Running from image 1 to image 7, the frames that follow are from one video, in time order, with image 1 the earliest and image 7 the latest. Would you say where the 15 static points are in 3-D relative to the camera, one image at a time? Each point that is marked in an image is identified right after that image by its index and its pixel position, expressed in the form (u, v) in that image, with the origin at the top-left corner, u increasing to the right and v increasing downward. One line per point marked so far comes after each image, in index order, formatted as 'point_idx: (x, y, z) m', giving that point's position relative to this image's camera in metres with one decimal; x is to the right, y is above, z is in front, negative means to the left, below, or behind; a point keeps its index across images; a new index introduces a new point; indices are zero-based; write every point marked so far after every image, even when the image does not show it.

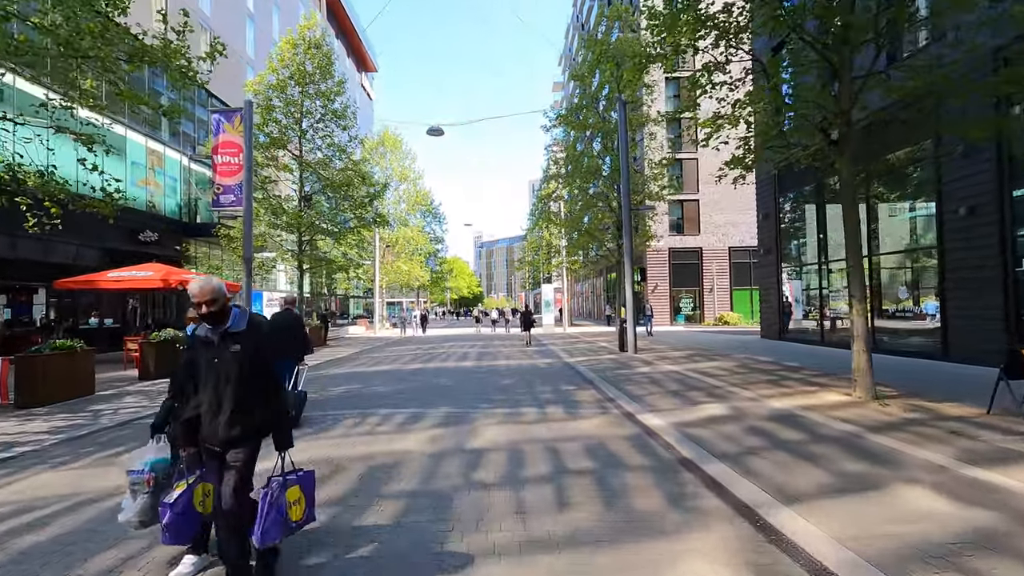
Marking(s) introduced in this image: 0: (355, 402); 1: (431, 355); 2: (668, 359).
0: (-2.9, -2.1, +9.8) m
1: (-2.9, -2.4, +19.4) m
2: (+4.6, -2.1, +15.7) m
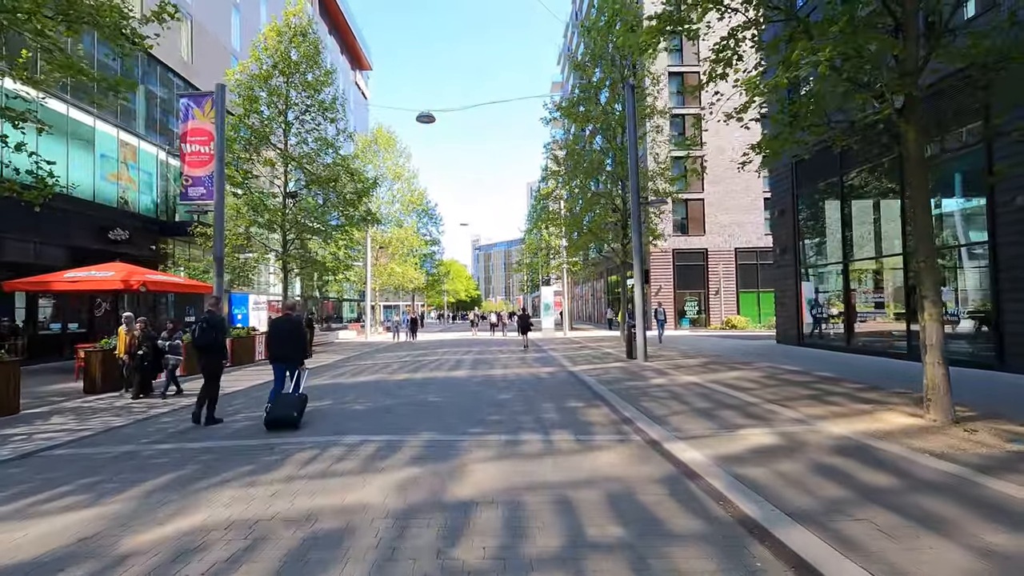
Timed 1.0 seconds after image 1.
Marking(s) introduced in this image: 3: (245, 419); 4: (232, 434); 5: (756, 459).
0: (-2.9, -2.0, +8.2) m
1: (-3.0, -2.5, +17.8) m
2: (+4.6, -2.1, +14.2) m
3: (-4.3, -2.1, +8.6) m
4: (-3.9, -2.0, +7.4) m
5: (+2.6, -1.9, +5.8) m
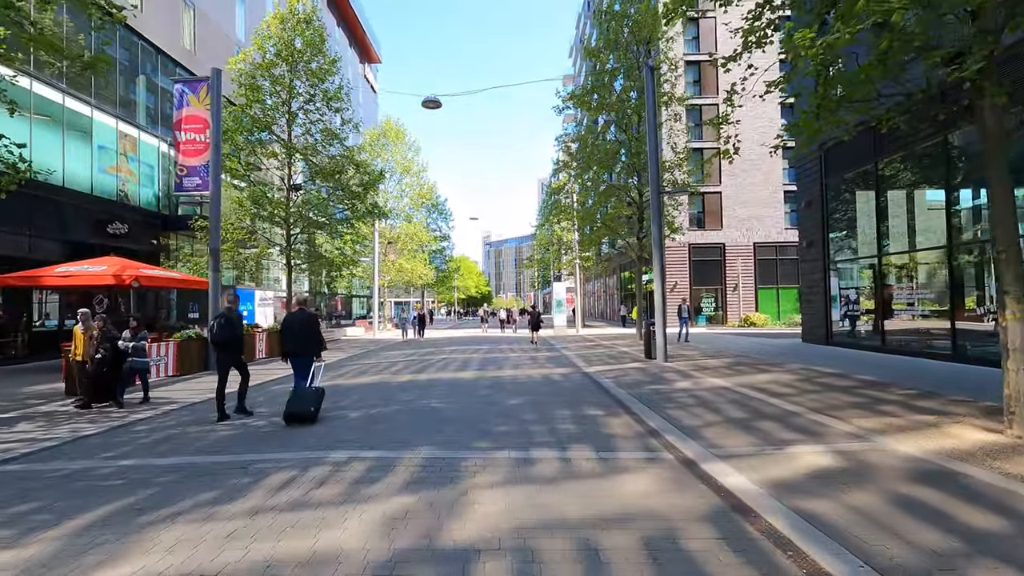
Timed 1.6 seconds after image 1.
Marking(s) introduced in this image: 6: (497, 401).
0: (-2.8, -2.0, +7.3) m
1: (-2.6, -2.3, +16.9) m
2: (+4.8, -2.0, +13.1) m
3: (-4.1, -2.0, +7.8) m
4: (-3.7, -2.0, +6.5) m
5: (+2.7, -1.8, +4.8) m
6: (-0.3, -2.0, +9.4) m
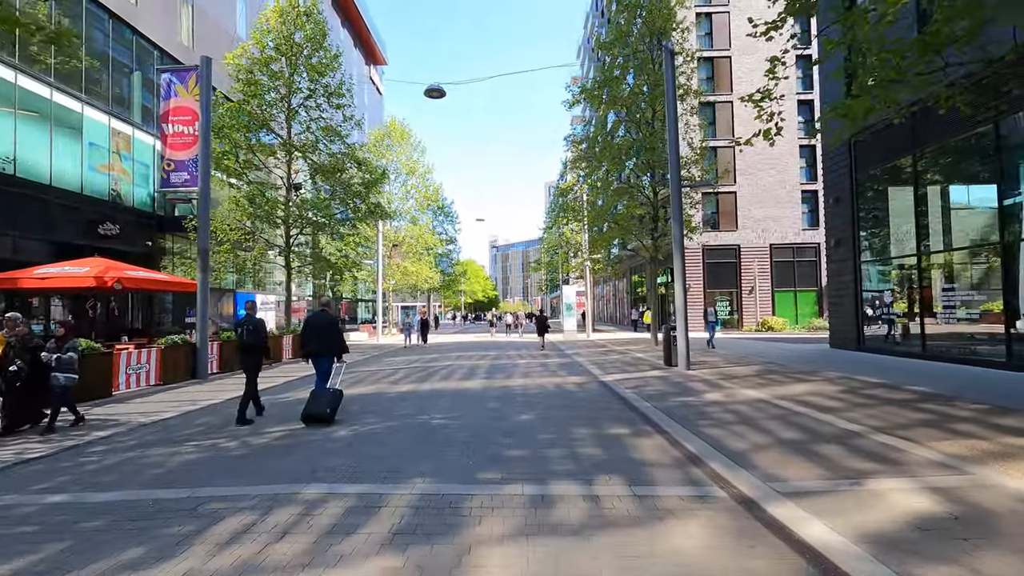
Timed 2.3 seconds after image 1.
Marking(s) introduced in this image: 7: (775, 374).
0: (-2.6, -2.0, +6.2) m
1: (-2.4, -2.4, +15.8) m
2: (+5.1, -2.0, +12.0) m
3: (-4.0, -2.0, +6.7) m
4: (-3.6, -1.9, +5.5) m
5: (+2.9, -1.7, +3.6) m
6: (-0.1, -2.0, +8.2) m
7: (+6.1, -2.0, +12.5) m
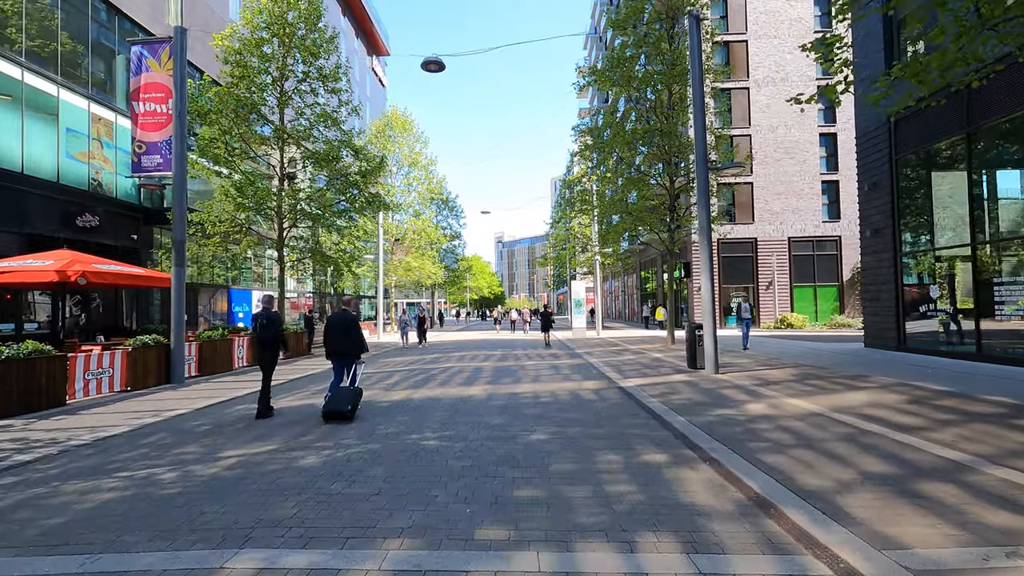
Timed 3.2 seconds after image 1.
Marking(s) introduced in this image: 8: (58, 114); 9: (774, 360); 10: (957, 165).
0: (-2.5, -1.9, +4.8) m
1: (-2.2, -2.3, +14.4) m
2: (+5.2, -1.9, +10.5) m
3: (-3.9, -1.9, +5.3) m
4: (-3.5, -1.9, +4.1) m
5: (+2.9, -1.7, +2.2) m
6: (0.0, -1.9, +6.8) m
7: (+6.3, -1.9, +11.0) m
8: (-15.7, +6.0, +18.4) m
9: (+7.1, -2.0, +14.5) m
10: (+12.0, +3.4, +14.5) m
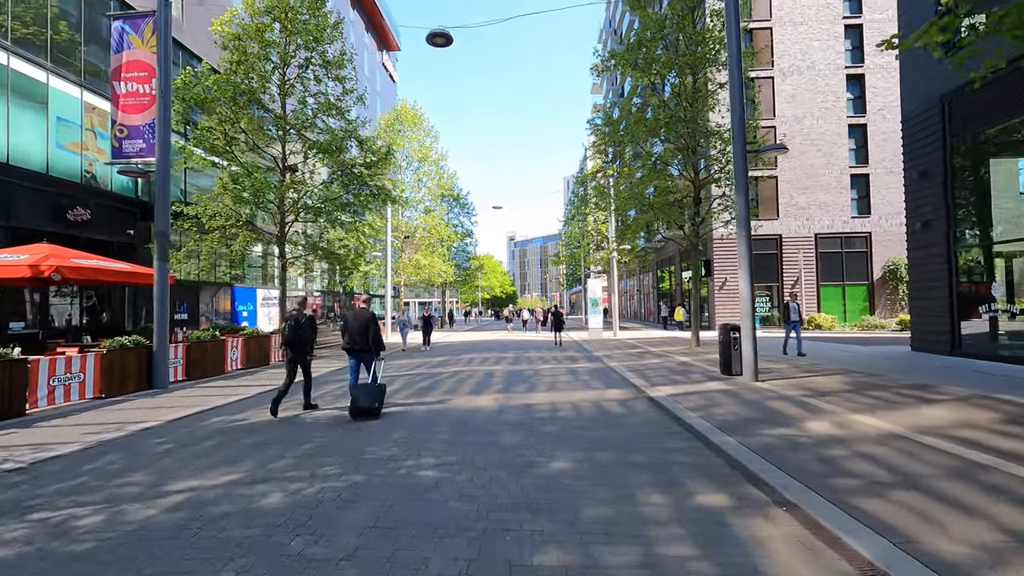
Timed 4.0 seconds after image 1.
0: (-2.4, -1.8, +3.6) m
1: (-1.8, -2.2, +13.2) m
2: (+5.5, -1.8, +9.1) m
3: (-3.8, -1.9, +4.1) m
4: (-3.4, -1.8, +2.9) m
5: (+3.0, -1.6, +0.9) m
6: (+0.2, -1.8, +5.6) m
7: (+6.6, -1.8, +9.6) m
8: (-15.2, +6.1, +17.5) m
9: (+7.4, -1.9, +13.0) m
10: (+12.4, +3.4, +12.9) m
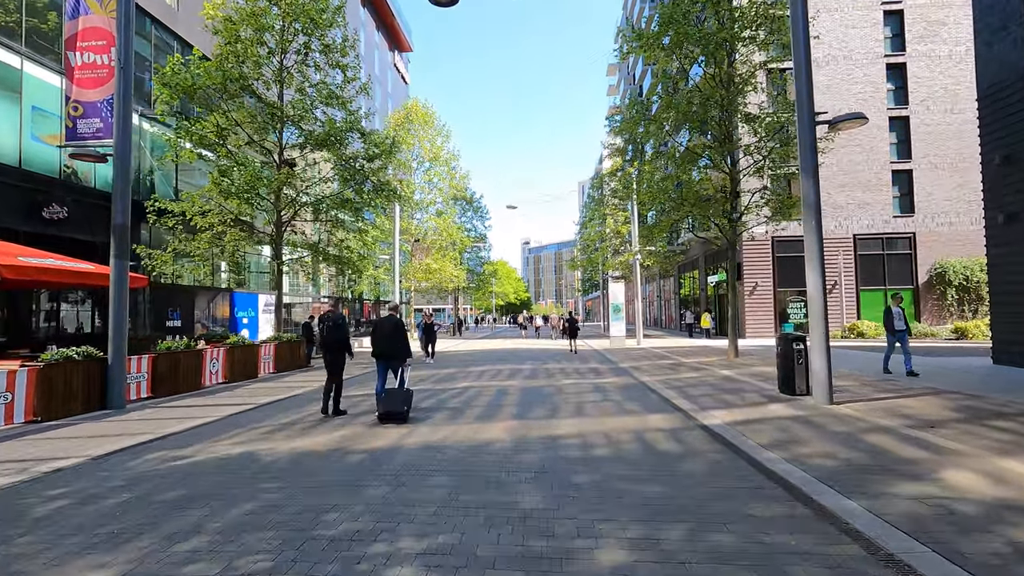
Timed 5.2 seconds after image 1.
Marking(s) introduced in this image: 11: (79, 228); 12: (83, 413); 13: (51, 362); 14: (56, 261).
0: (-2.3, -1.8, +1.7) m
1: (-1.5, -2.3, +11.3) m
2: (+5.7, -1.8, +7.0) m
3: (-3.6, -1.8, +2.3) m
4: (-3.3, -1.7, +1.0) m
5: (+3.0, -1.5, -1.2) m
6: (+0.4, -1.8, +3.6) m
7: (+6.8, -1.8, +7.5) m
8: (-14.7, +5.9, +16.0) m
9: (+7.8, -1.9, +10.9) m
10: (+12.7, +3.4, +10.7) m
11: (-14.4, +2.0, +17.8) m
12: (-7.6, -2.2, +9.5) m
13: (-7.8, -1.2, +9.1) m
14: (-9.4, +0.6, +11.0) m
